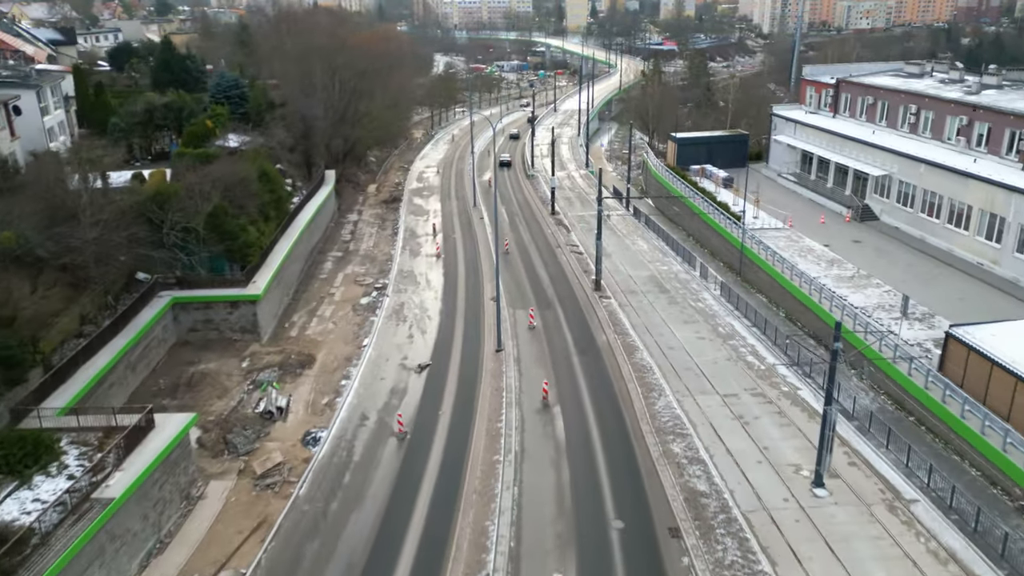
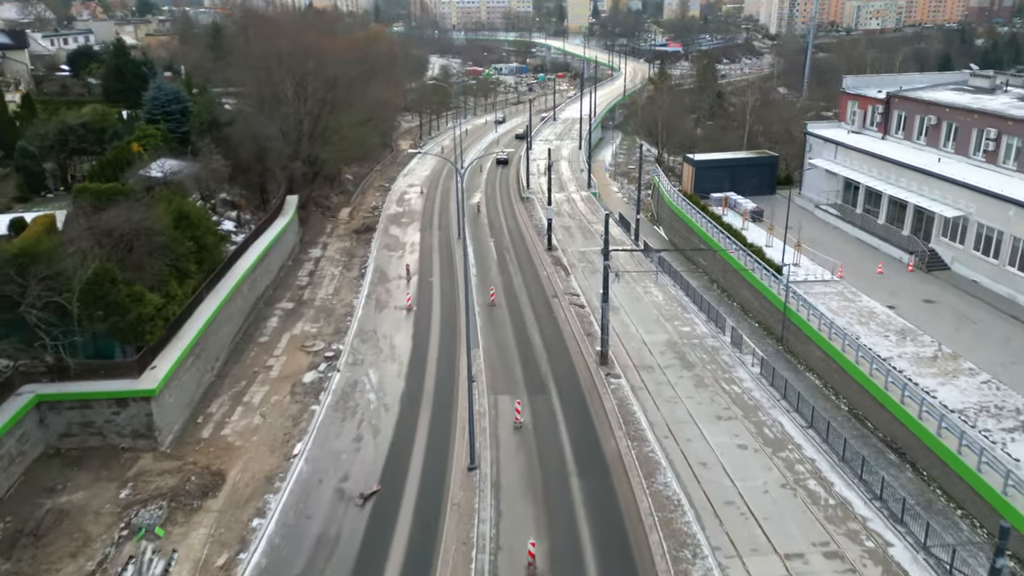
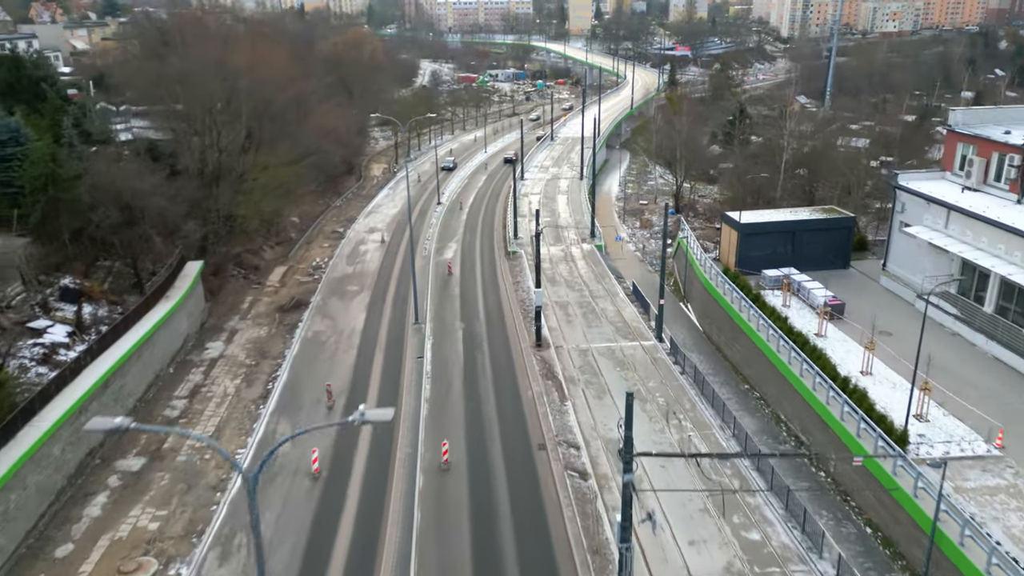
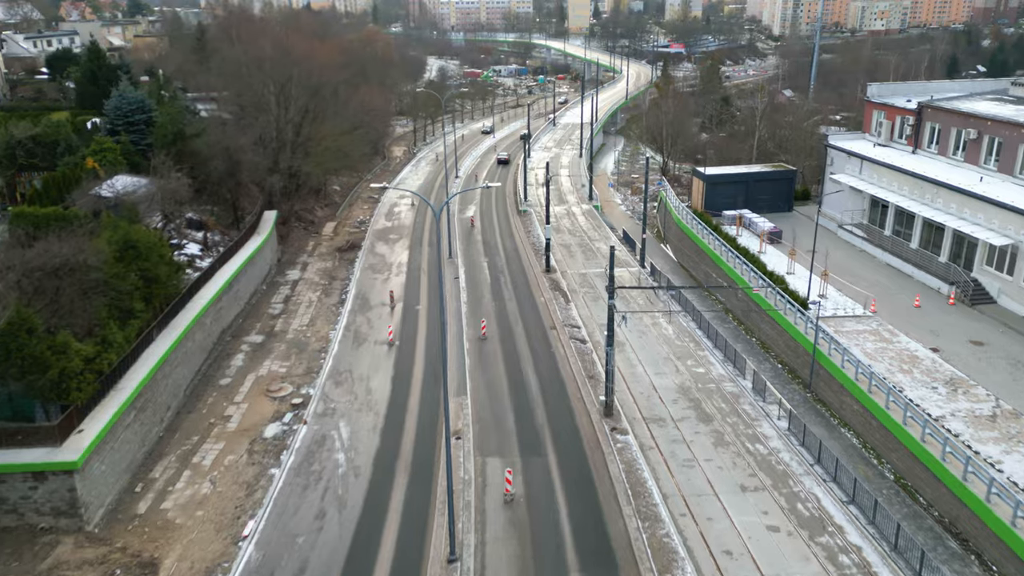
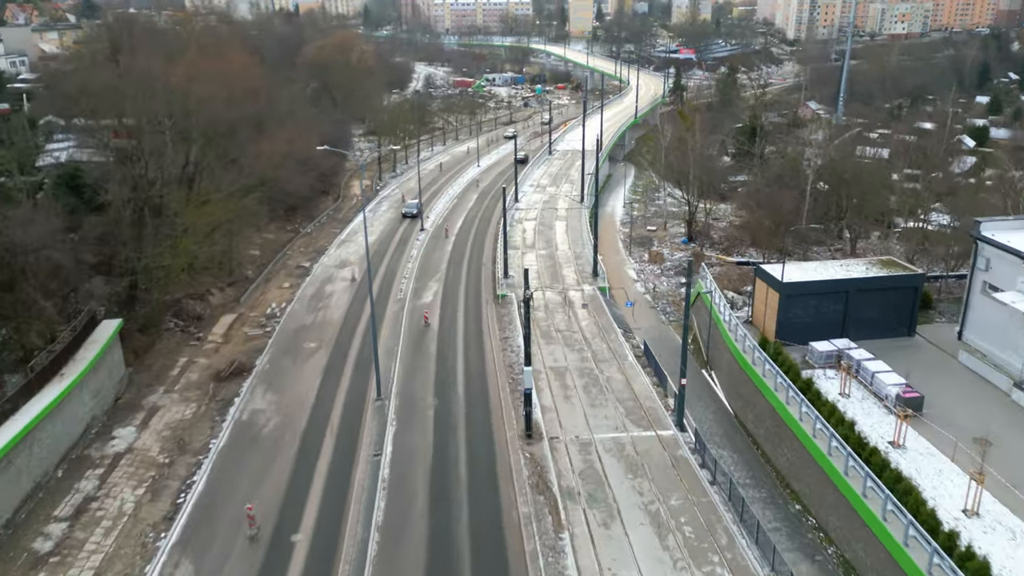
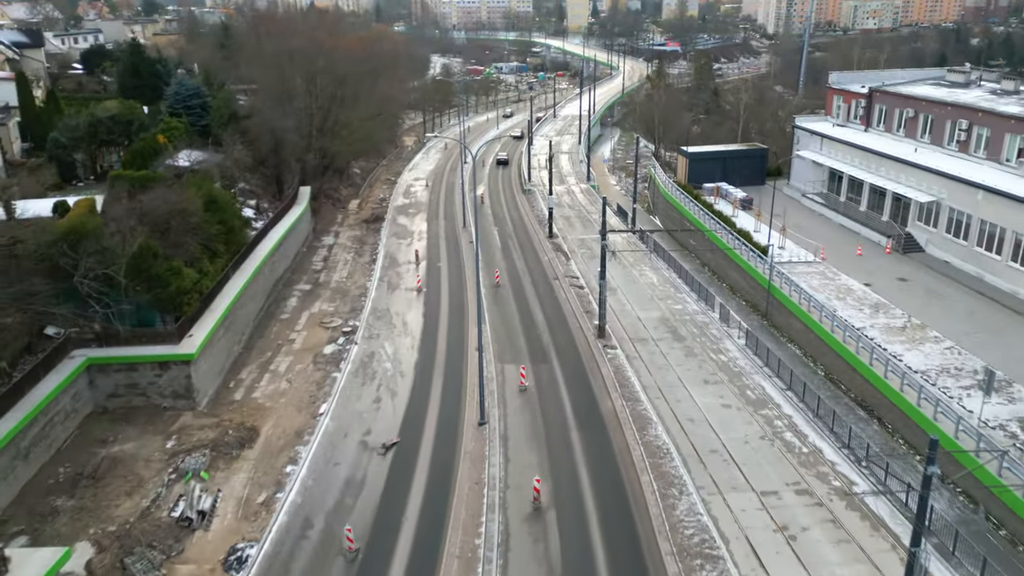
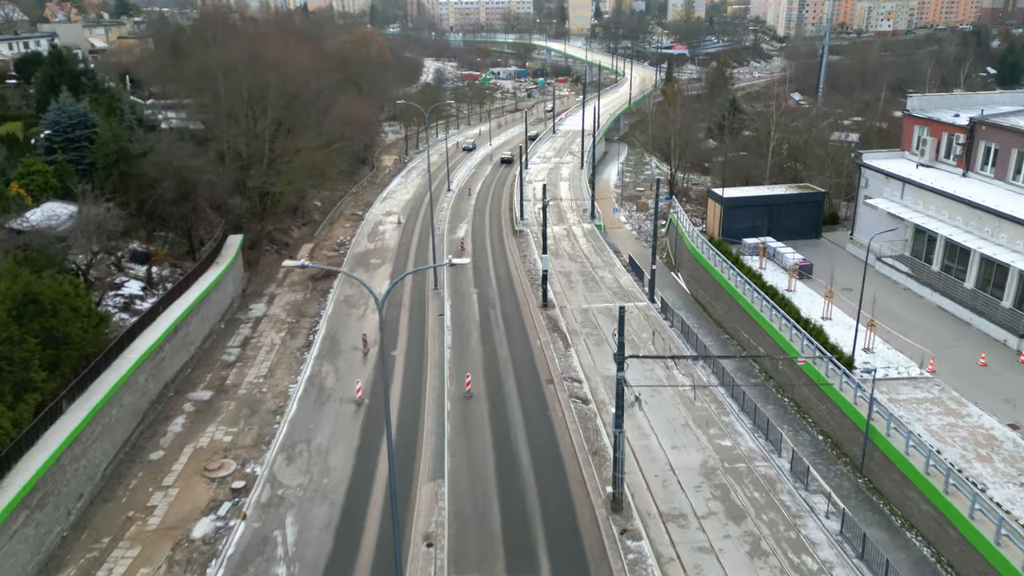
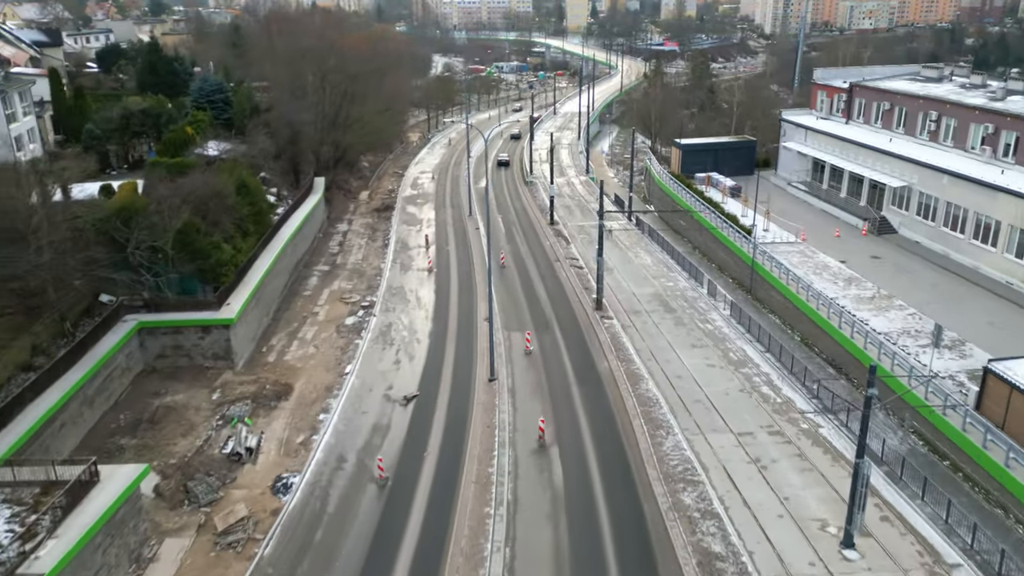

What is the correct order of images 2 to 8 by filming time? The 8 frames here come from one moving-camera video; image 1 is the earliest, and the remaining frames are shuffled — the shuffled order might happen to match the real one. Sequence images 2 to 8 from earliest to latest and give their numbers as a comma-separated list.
8, 6, 2, 4, 7, 3, 5
